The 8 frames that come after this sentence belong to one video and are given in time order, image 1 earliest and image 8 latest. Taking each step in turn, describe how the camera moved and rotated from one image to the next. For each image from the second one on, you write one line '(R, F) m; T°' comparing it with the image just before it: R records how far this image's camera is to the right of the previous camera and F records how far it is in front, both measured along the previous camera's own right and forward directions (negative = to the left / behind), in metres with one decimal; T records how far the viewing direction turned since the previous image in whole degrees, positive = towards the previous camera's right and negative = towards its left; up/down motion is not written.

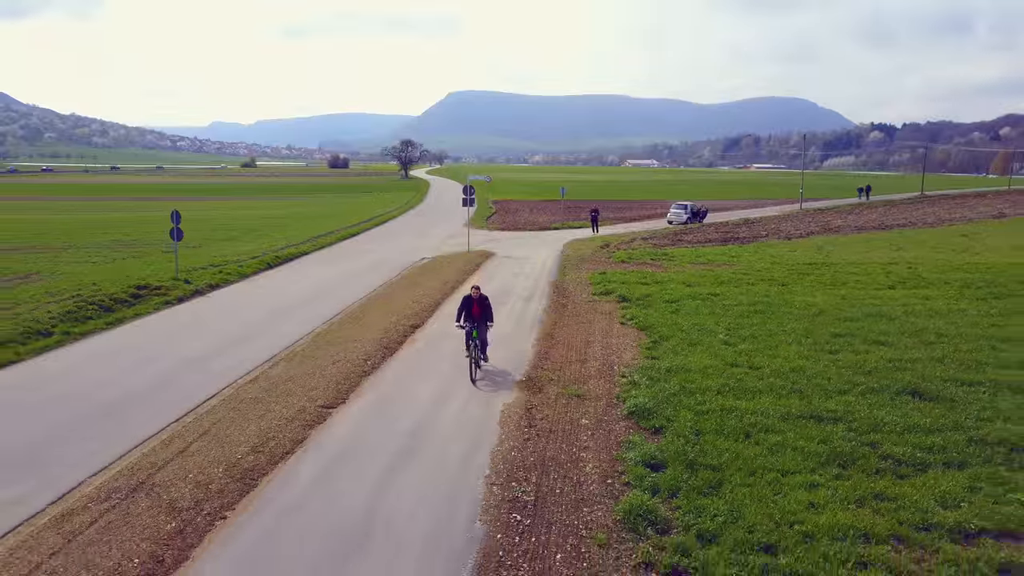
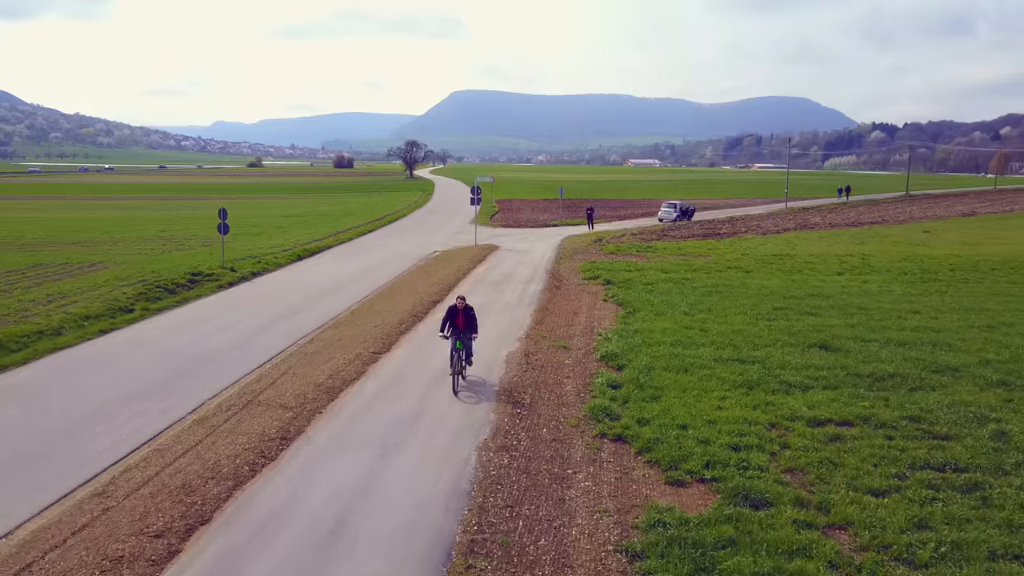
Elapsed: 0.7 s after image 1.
(0.0, -3.5) m; 0°
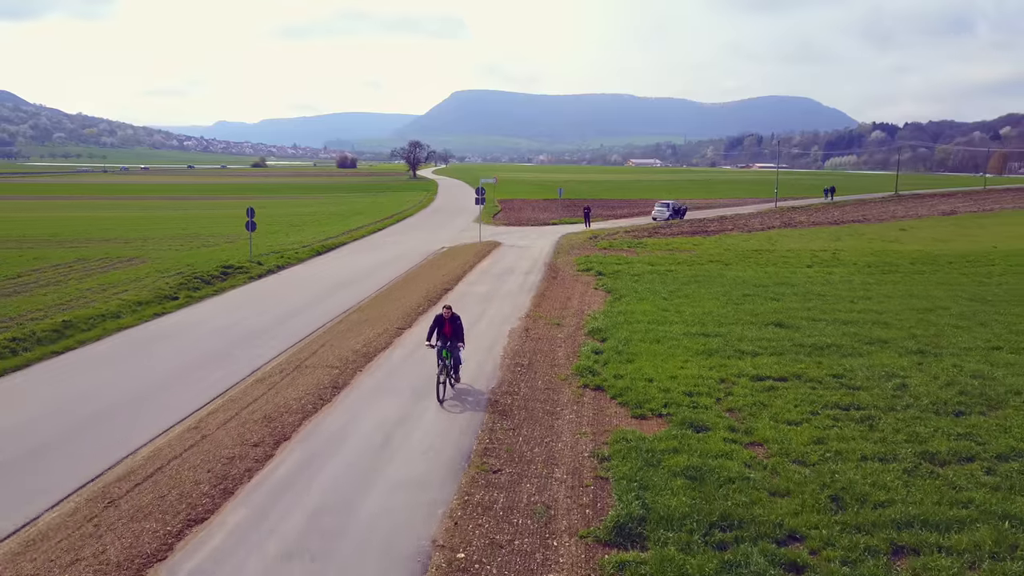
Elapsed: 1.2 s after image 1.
(0.0, -2.6) m; 0°
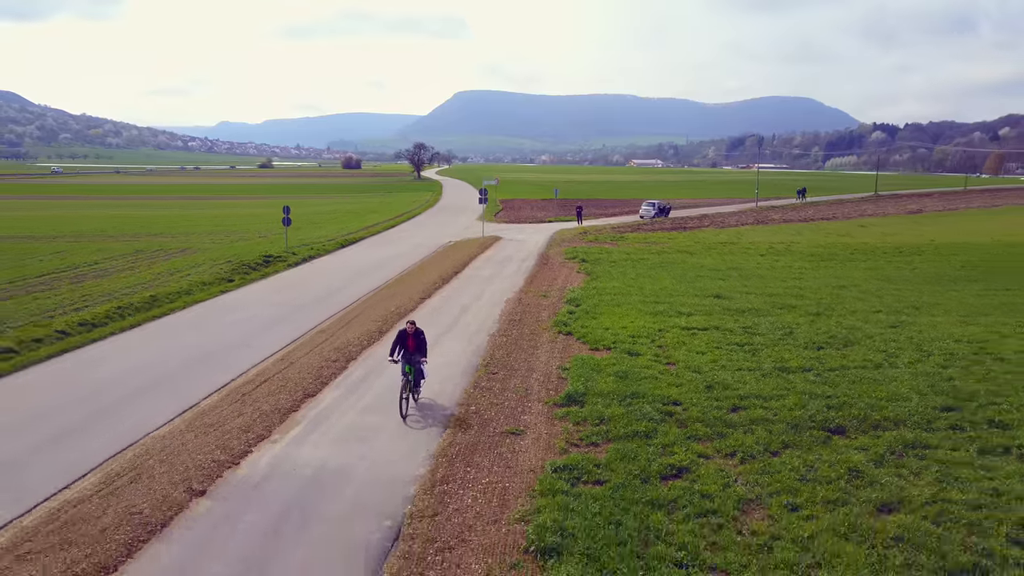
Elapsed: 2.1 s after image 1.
(+0.1, -4.9) m; 0°
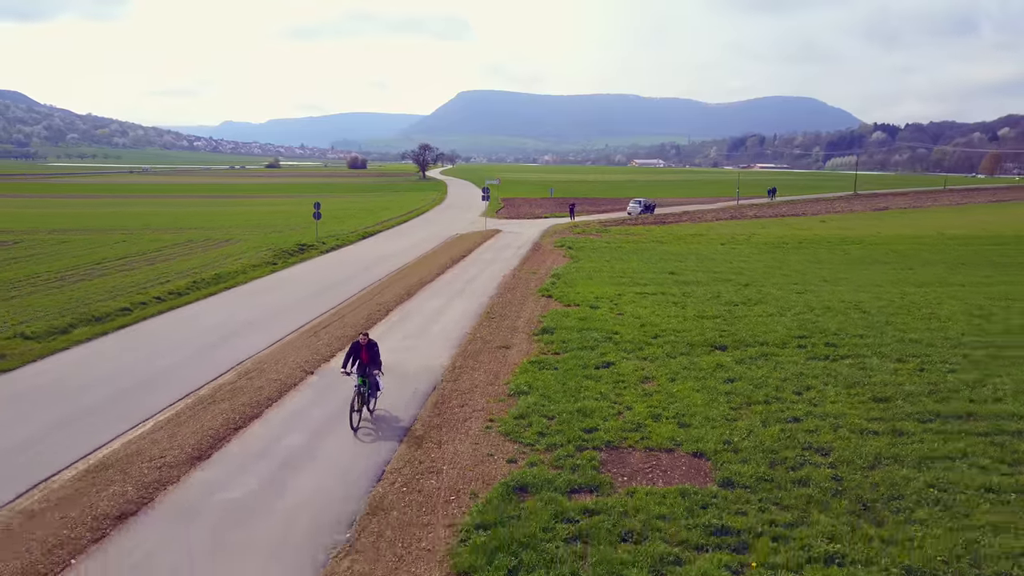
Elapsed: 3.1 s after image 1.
(+0.2, -5.7) m; 0°
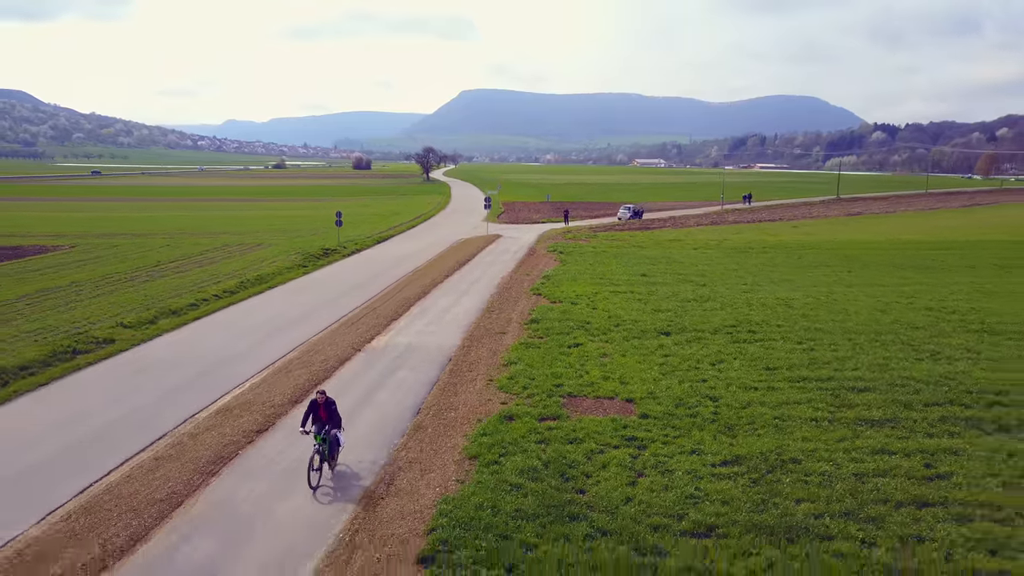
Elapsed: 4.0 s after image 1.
(+0.2, -5.3) m; 0°
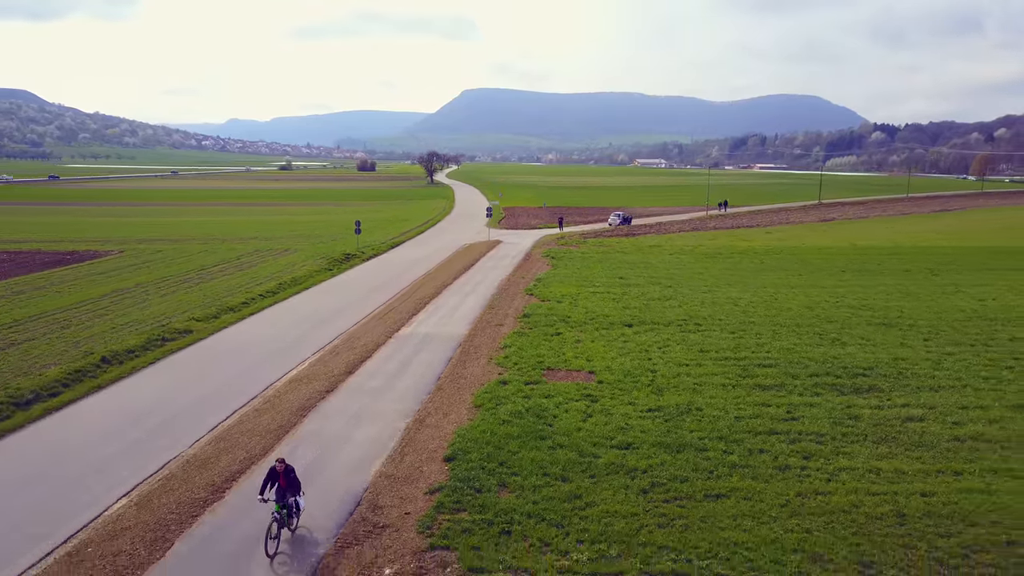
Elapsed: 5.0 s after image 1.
(+0.2, -5.9) m; 0°
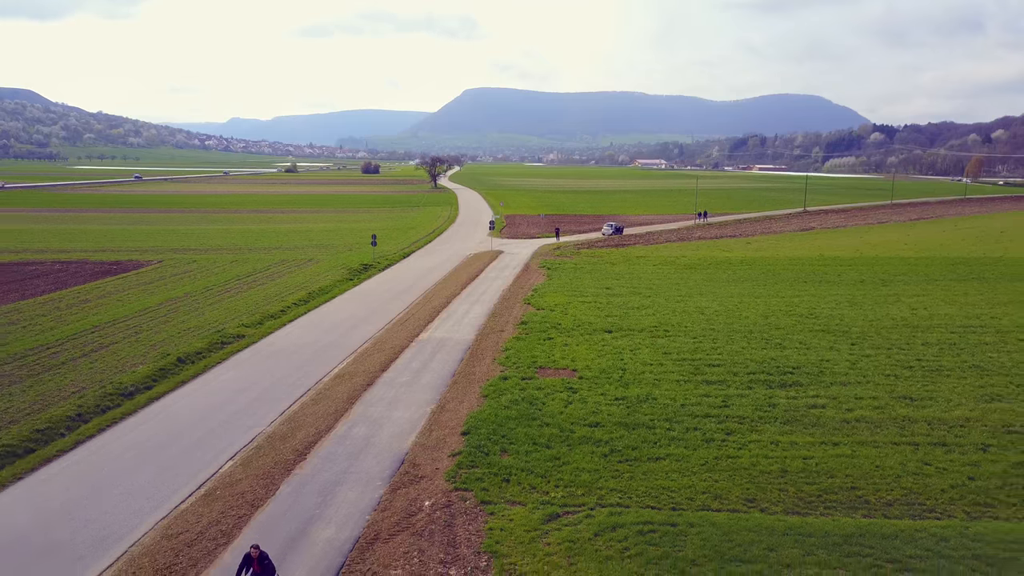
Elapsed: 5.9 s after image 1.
(+0.1, -5.6) m; 0°
